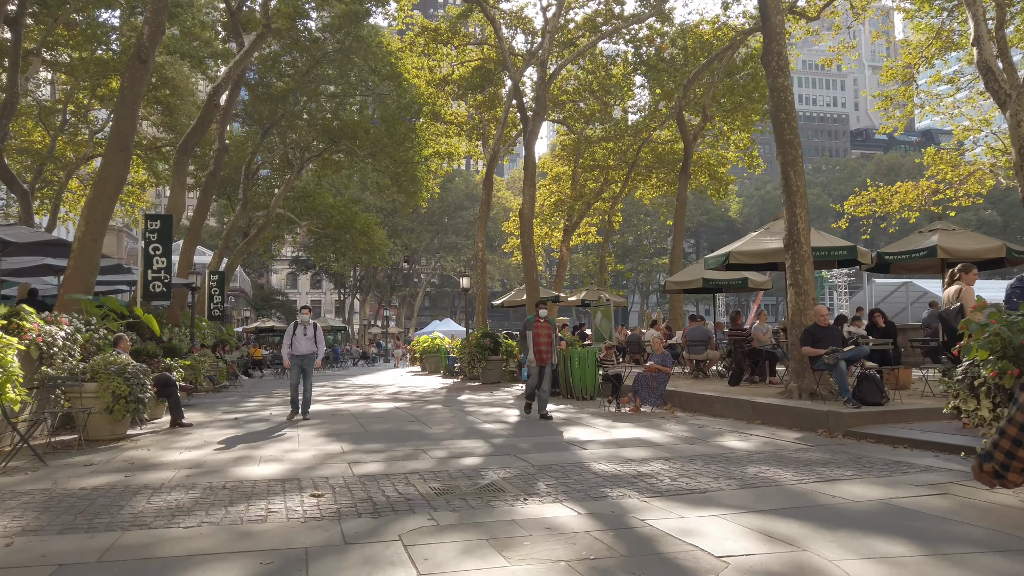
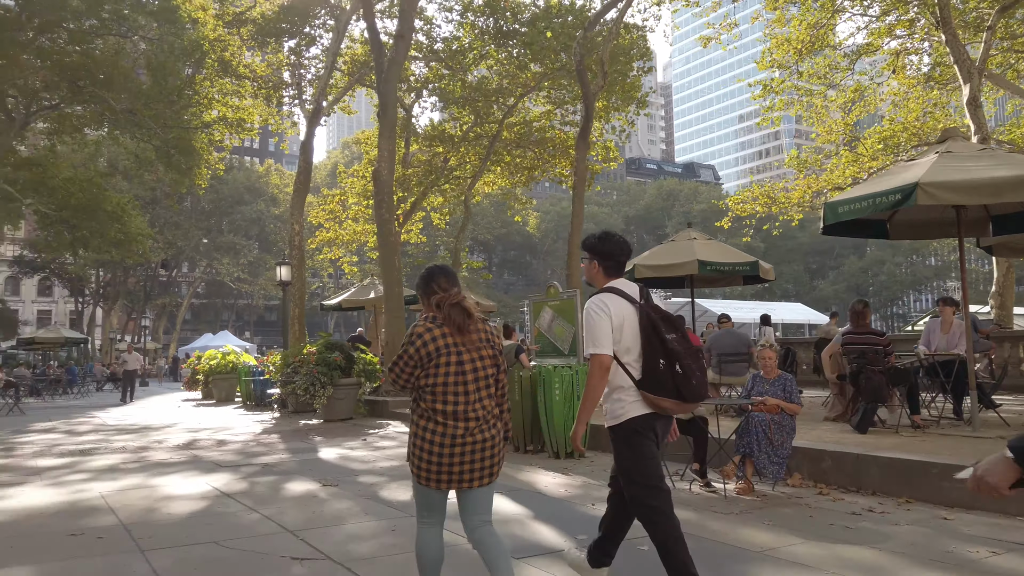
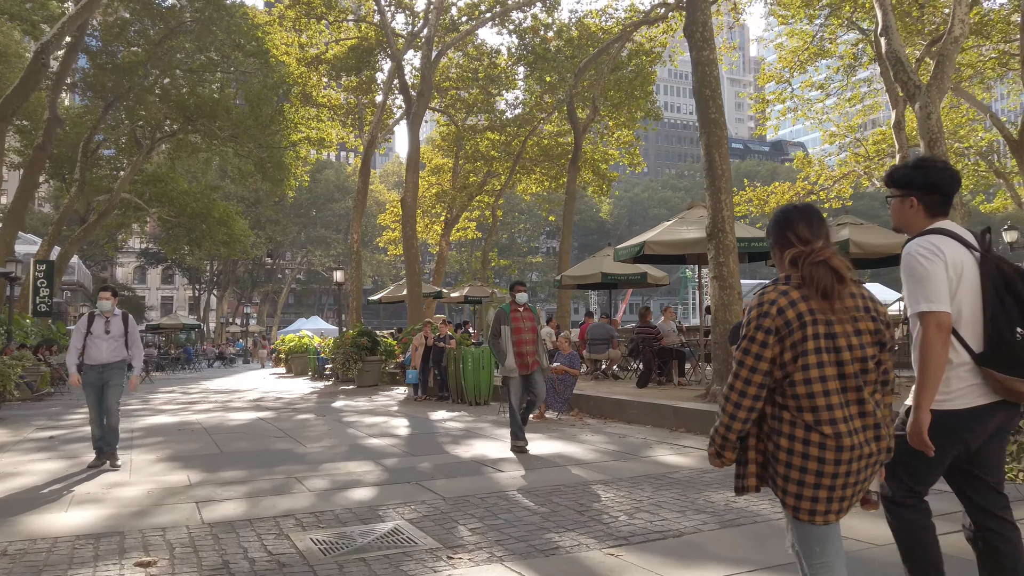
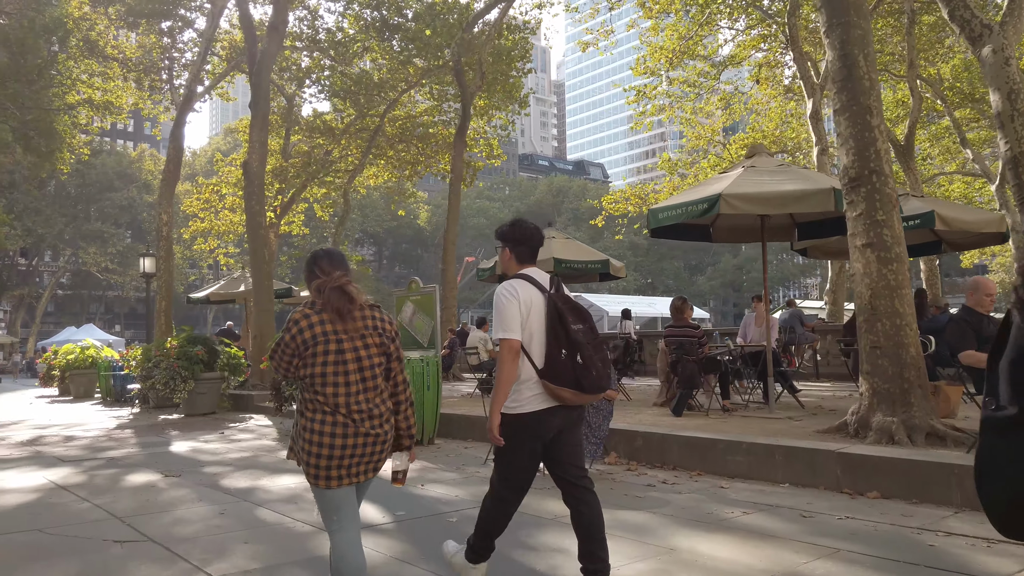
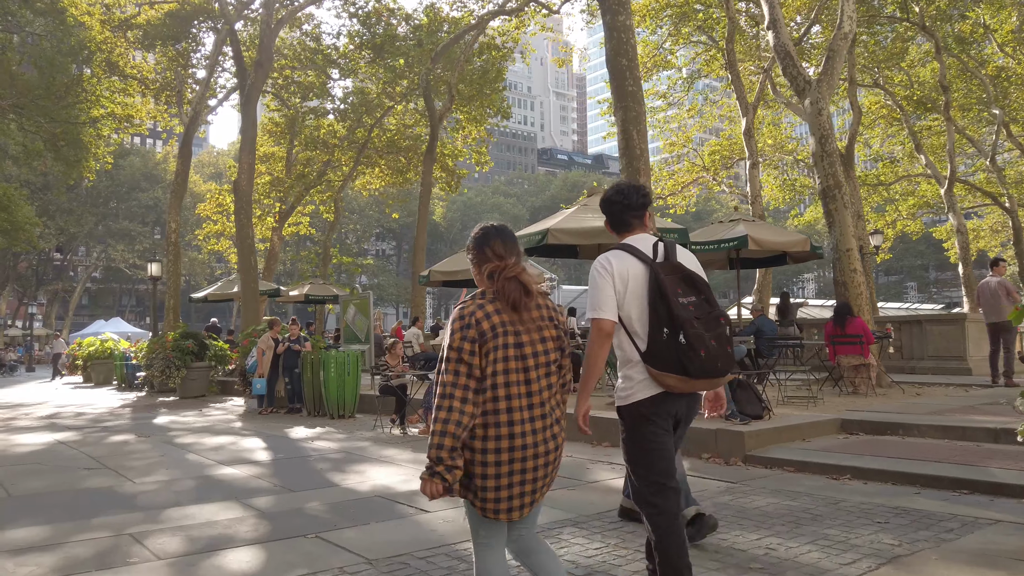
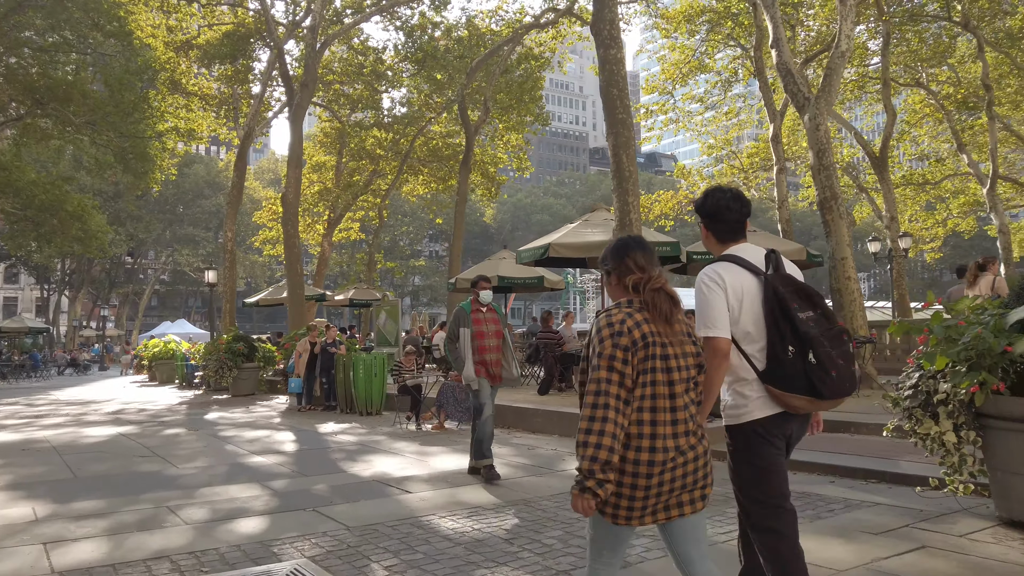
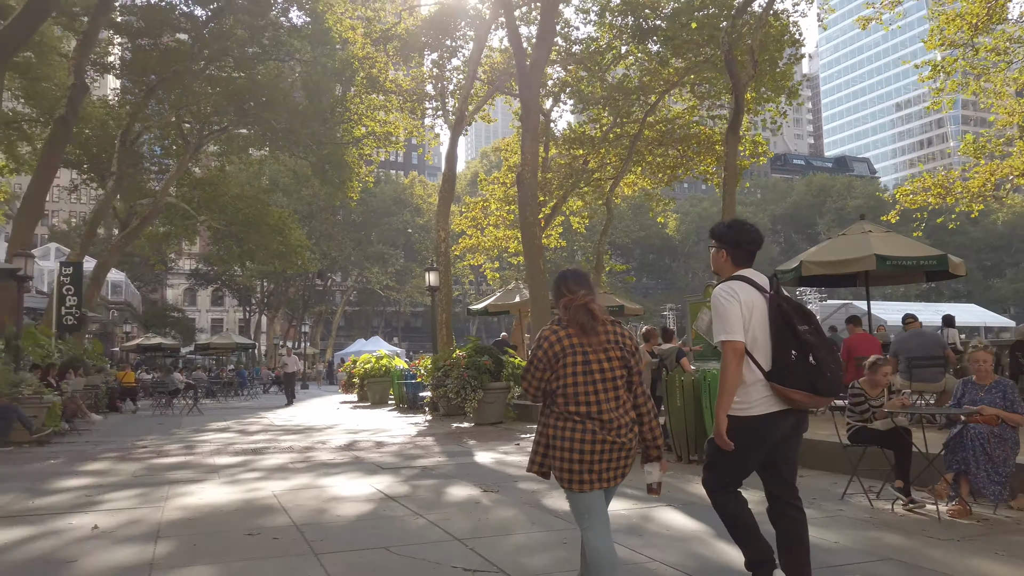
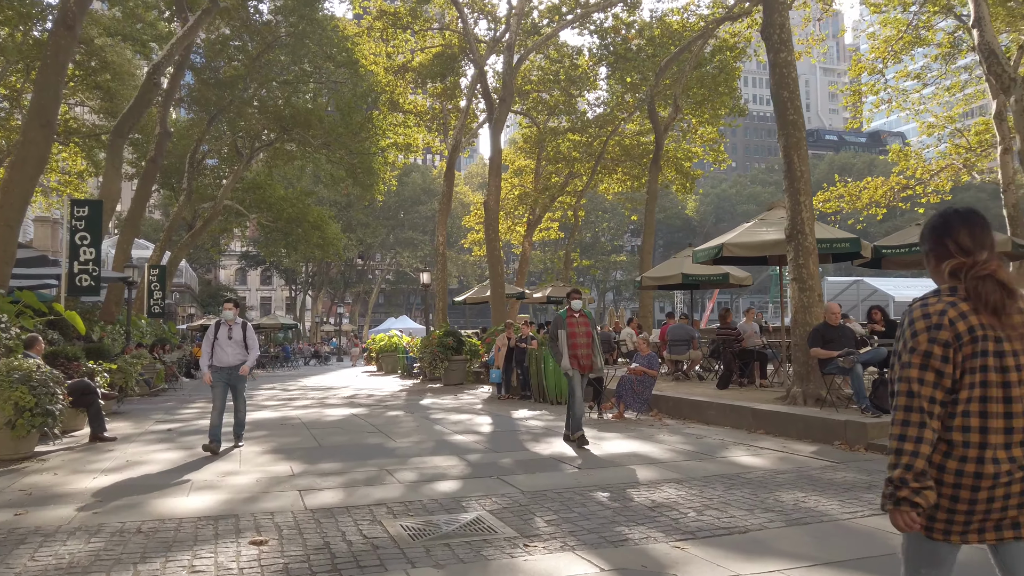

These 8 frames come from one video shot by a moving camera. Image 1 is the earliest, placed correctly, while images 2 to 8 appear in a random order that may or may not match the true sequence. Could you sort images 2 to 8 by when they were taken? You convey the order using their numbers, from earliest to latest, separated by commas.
8, 3, 6, 5, 4, 2, 7
